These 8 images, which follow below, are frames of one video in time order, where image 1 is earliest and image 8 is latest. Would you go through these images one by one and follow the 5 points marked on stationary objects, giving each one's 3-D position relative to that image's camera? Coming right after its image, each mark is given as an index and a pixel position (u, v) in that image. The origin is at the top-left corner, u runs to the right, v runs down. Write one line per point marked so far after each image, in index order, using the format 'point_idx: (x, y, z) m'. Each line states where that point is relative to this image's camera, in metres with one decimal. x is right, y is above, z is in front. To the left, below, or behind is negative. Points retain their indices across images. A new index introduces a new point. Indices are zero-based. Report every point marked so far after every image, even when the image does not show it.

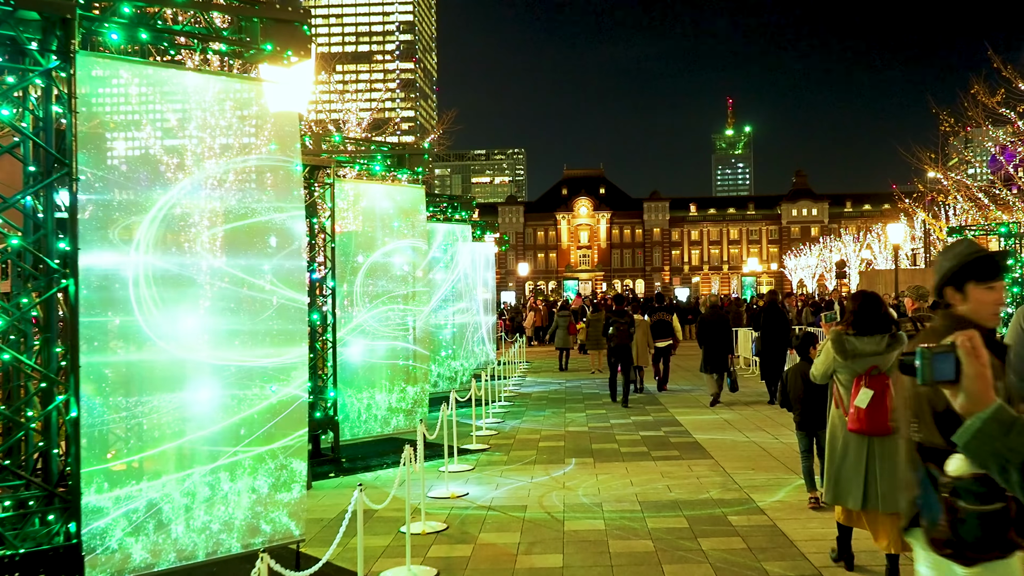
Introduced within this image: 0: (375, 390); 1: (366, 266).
0: (-1.8, -1.5, +11.5) m
1: (-2.0, +0.3, +11.3) m
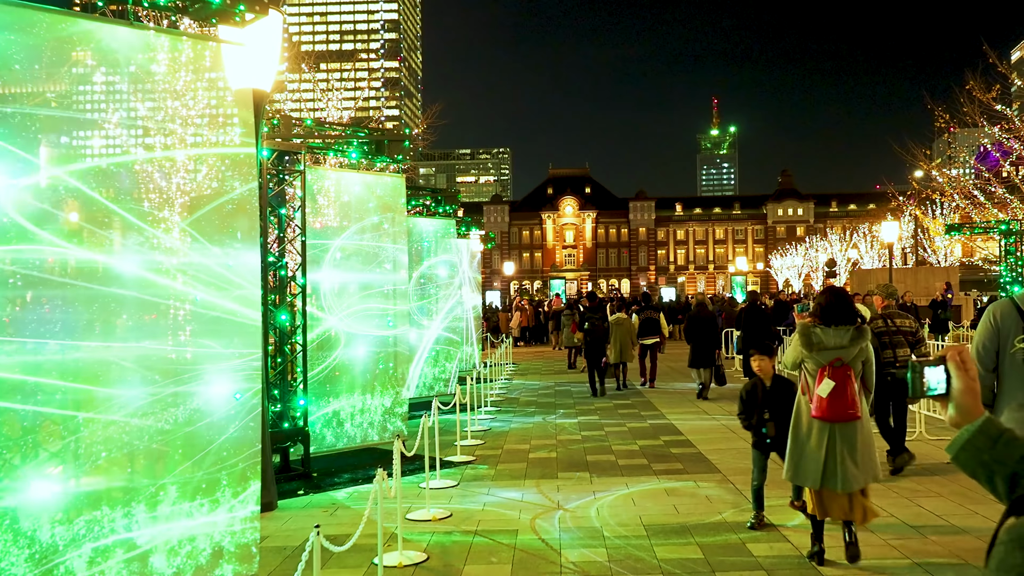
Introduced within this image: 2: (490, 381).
0: (-2.0, -1.4, +10.9) m
1: (-2.2, +0.3, +10.8) m
2: (-0.6, -2.2, +18.9) m
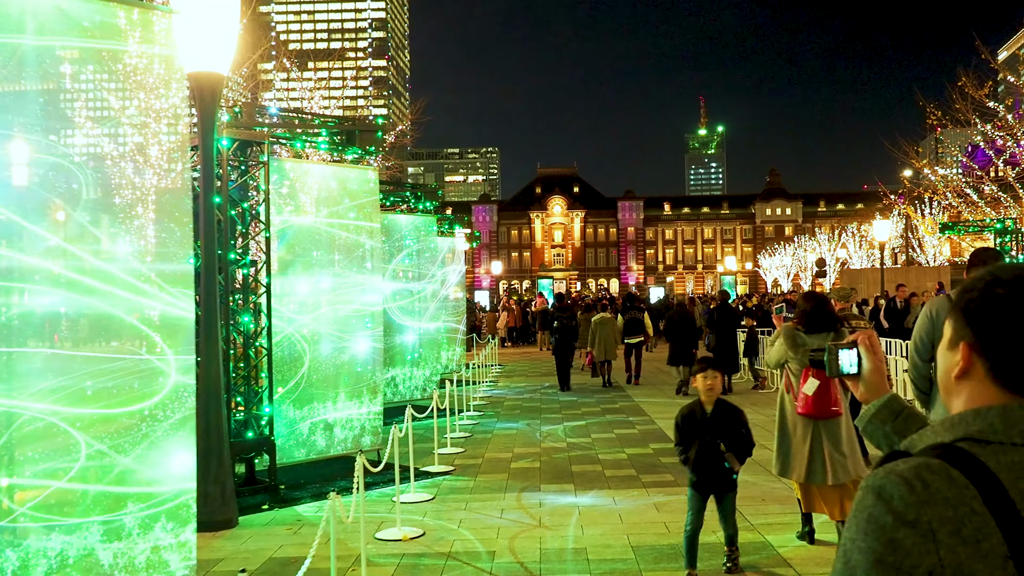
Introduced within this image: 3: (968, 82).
0: (-2.2, -1.4, +10.5) m
1: (-2.4, +0.3, +10.4) m
2: (-0.9, -2.1, +18.5) m
3: (+10.7, +4.8, +19.8) m
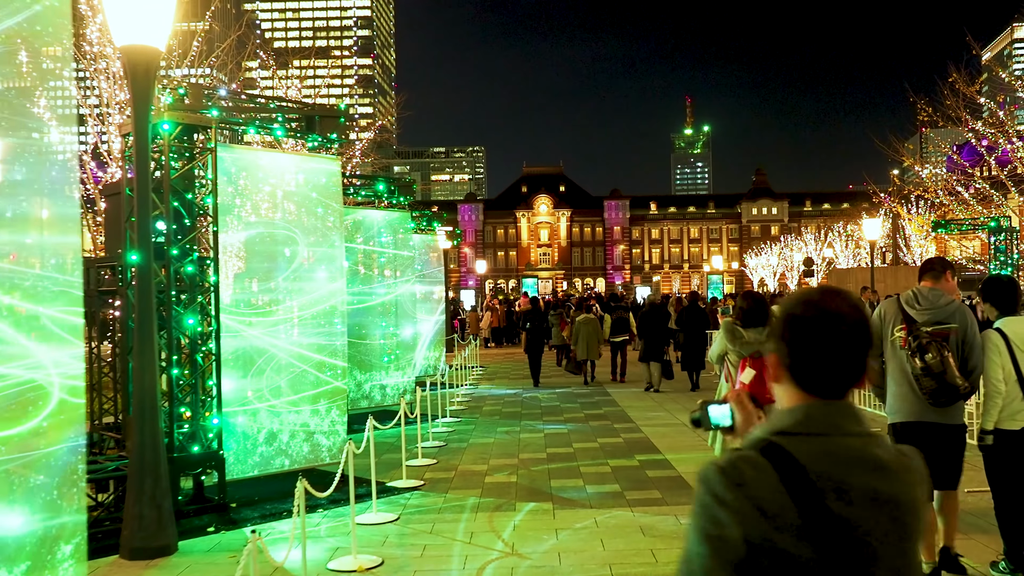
0: (-2.4, -1.4, +10.0) m
1: (-2.6, +0.3, +9.9) m
2: (-1.2, -2.1, +18.1) m
3: (+10.3, +4.9, +19.5) m
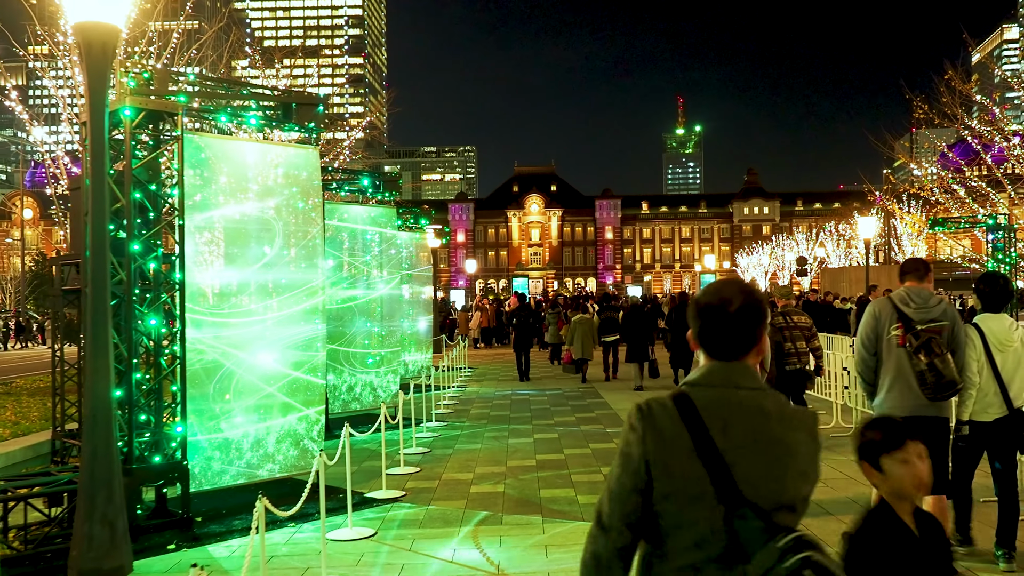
0: (-2.6, -1.4, +9.7) m
1: (-2.7, +0.3, +9.5) m
2: (-1.5, -2.1, +17.7) m
3: (+10.1, +4.9, +19.2) m
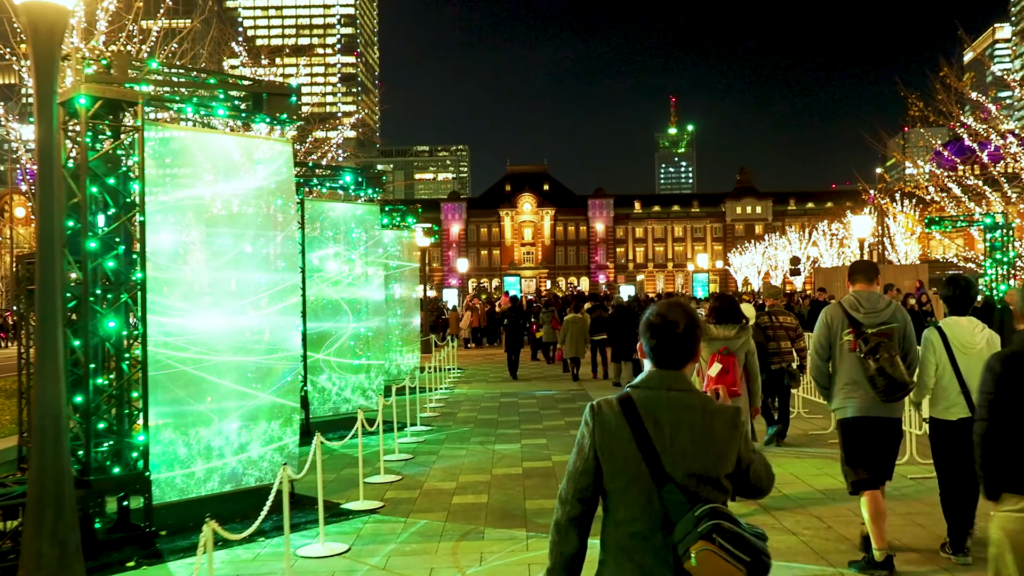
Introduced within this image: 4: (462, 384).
0: (-2.7, -1.4, +9.4) m
1: (-2.9, +0.3, +9.3) m
2: (-1.7, -2.1, +17.5) m
3: (+9.9, +4.9, +19.1) m
4: (-1.1, -2.2, +19.3) m
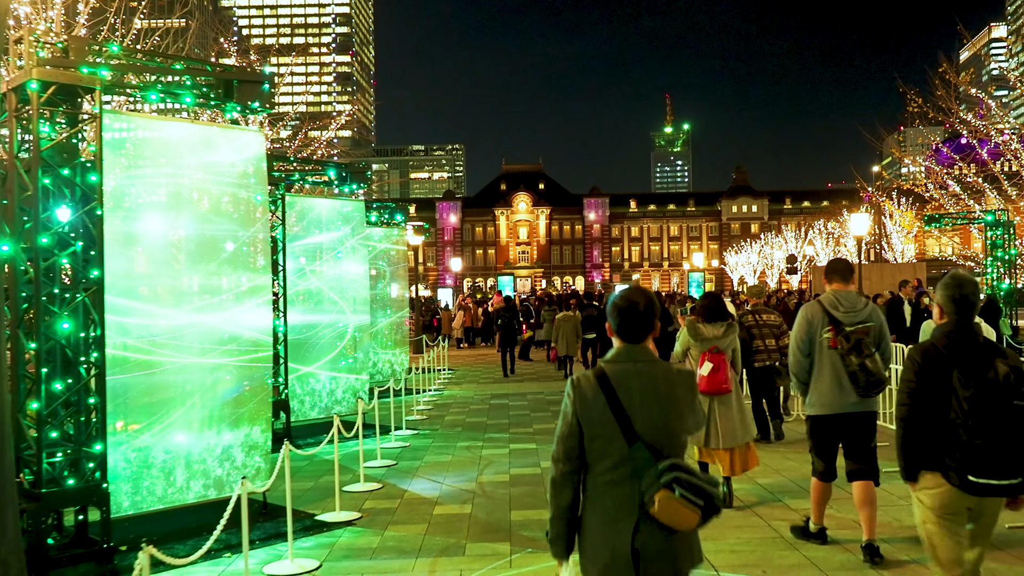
0: (-2.8, -1.4, +9.1) m
1: (-3.0, +0.4, +9.0) m
2: (-1.8, -2.1, +17.2) m
3: (+9.7, +4.9, +18.9) m
4: (-1.2, -2.2, +19.1) m
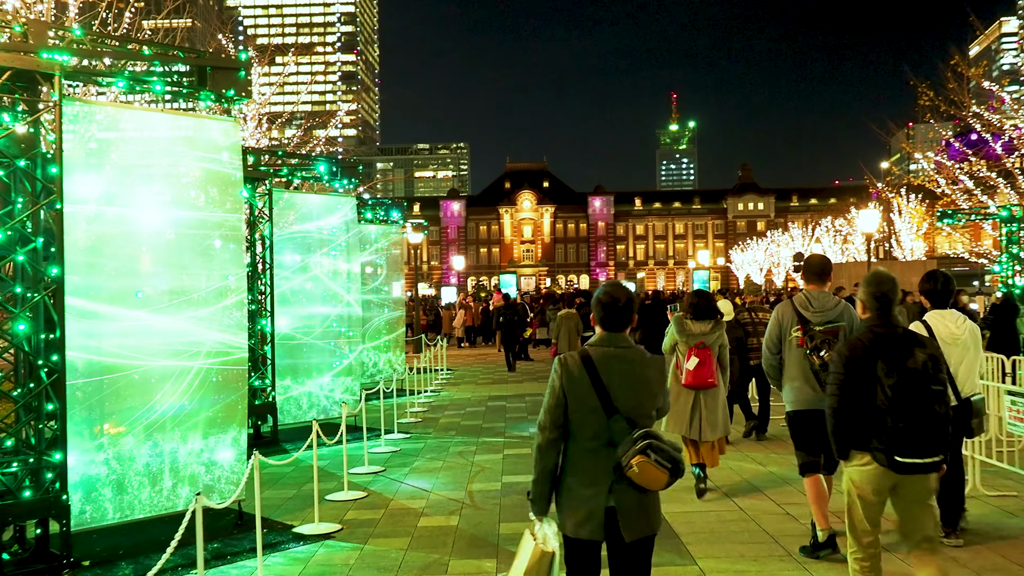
0: (-2.8, -1.4, +8.9) m
1: (-3.0, +0.4, +8.7) m
2: (-1.8, -2.1, +17.0) m
3: (+9.8, +5.0, +18.5) m
4: (-1.2, -2.1, +18.8) m
